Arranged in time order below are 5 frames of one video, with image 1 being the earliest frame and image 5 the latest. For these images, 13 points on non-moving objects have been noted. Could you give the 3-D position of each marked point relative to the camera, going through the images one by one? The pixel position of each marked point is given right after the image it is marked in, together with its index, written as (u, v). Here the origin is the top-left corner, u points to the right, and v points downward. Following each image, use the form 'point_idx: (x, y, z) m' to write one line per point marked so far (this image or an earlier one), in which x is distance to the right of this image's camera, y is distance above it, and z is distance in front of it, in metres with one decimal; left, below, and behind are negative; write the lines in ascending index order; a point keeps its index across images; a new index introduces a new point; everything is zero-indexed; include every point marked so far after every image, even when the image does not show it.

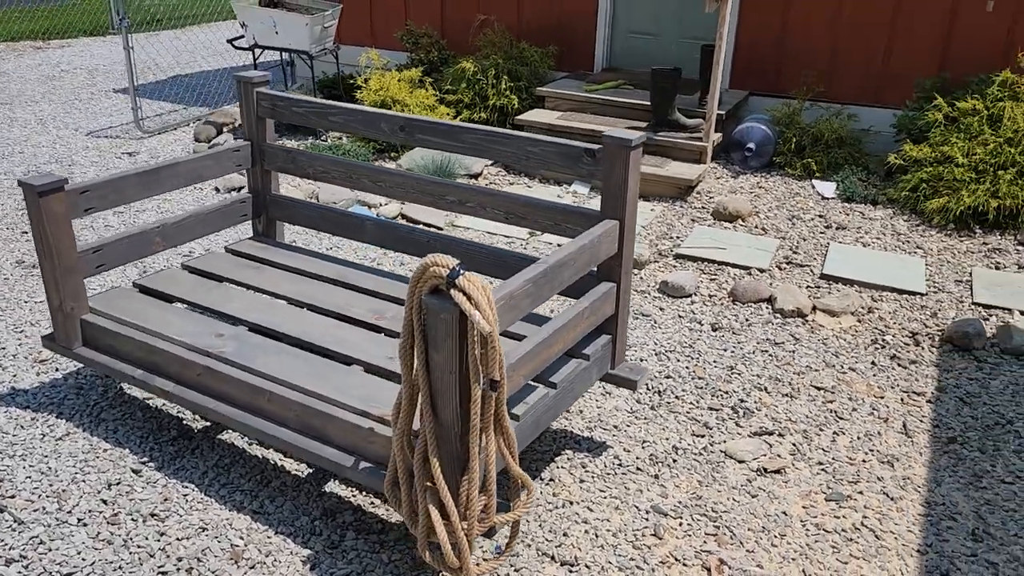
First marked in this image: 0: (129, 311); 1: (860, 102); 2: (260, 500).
0: (-1.2, -0.1, +2.7) m
1: (+2.4, +1.2, +5.7) m
2: (-0.7, -0.6, +2.5) m
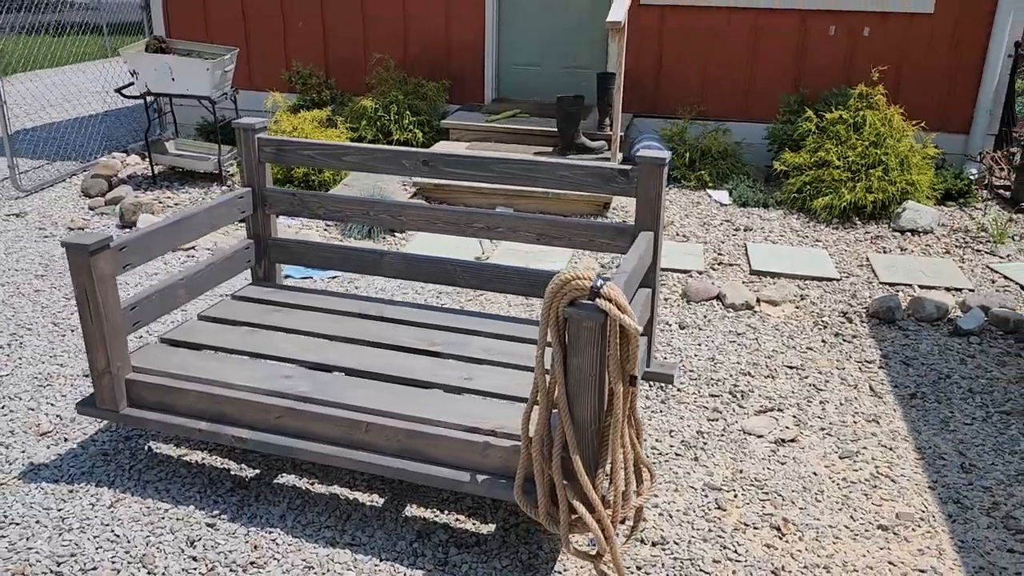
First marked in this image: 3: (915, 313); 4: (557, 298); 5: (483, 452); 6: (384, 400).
0: (-1.0, -0.2, +2.7) m
1: (+1.7, +1.3, +6.4) m
2: (-0.5, -0.7, +2.5) m
3: (+1.9, -0.1, +4.0) m
4: (+0.1, 0.0, +2.0) m
5: (-0.1, -0.4, +2.3) m
6: (-0.4, -0.3, +2.5) m
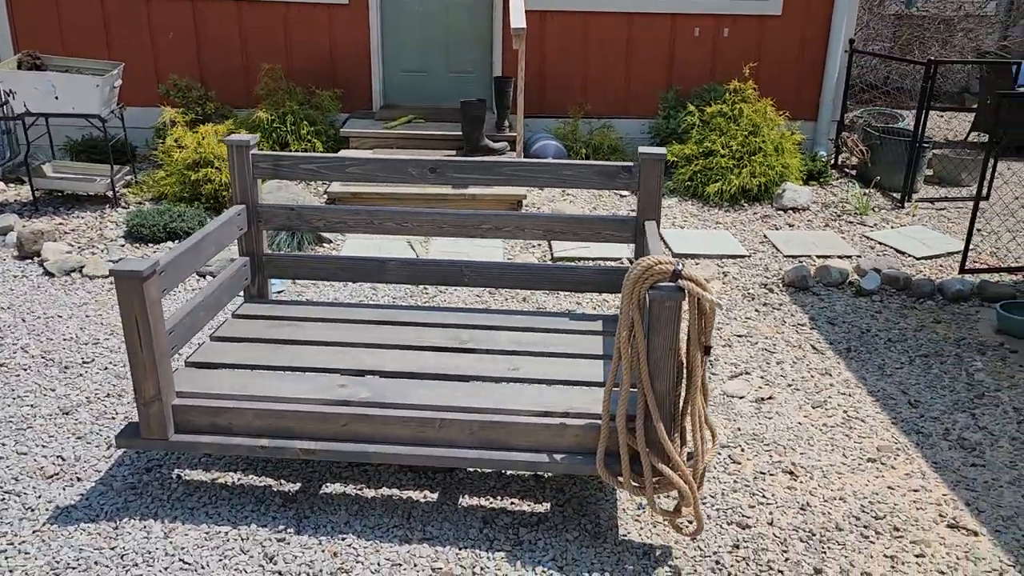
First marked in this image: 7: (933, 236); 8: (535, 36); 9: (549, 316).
0: (-0.9, -0.3, +2.6) m
1: (+0.9, +1.4, +6.9) m
2: (-0.3, -0.7, +2.6) m
3: (+1.7, 0.0, +4.6) m
4: (+0.3, 0.0, +2.3) m
5: (+0.1, -0.4, +2.5) m
6: (-0.2, -0.3, +2.6) m
7: (+2.6, +0.3, +5.3) m
8: (+0.2, +2.0, +6.7) m
9: (+0.1, -0.1, +3.2) m
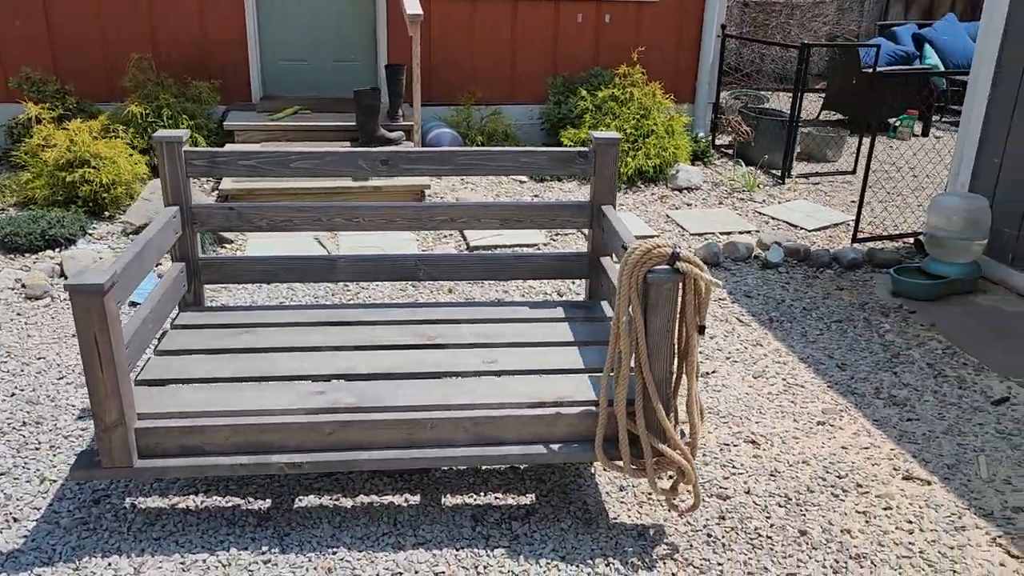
0: (-0.9, -0.3, +2.4) m
1: (0.0, +1.5, +6.9) m
2: (-0.3, -0.7, +2.5) m
3: (+1.2, +0.2, +4.8) m
4: (+0.3, +0.1, +2.3) m
5: (+0.1, -0.4, +2.4) m
6: (-0.2, -0.3, +2.5) m
7: (+2.0, +0.5, +5.6) m
8: (-0.7, +2.0, +6.5) m
9: (0.0, -0.1, +3.1) m
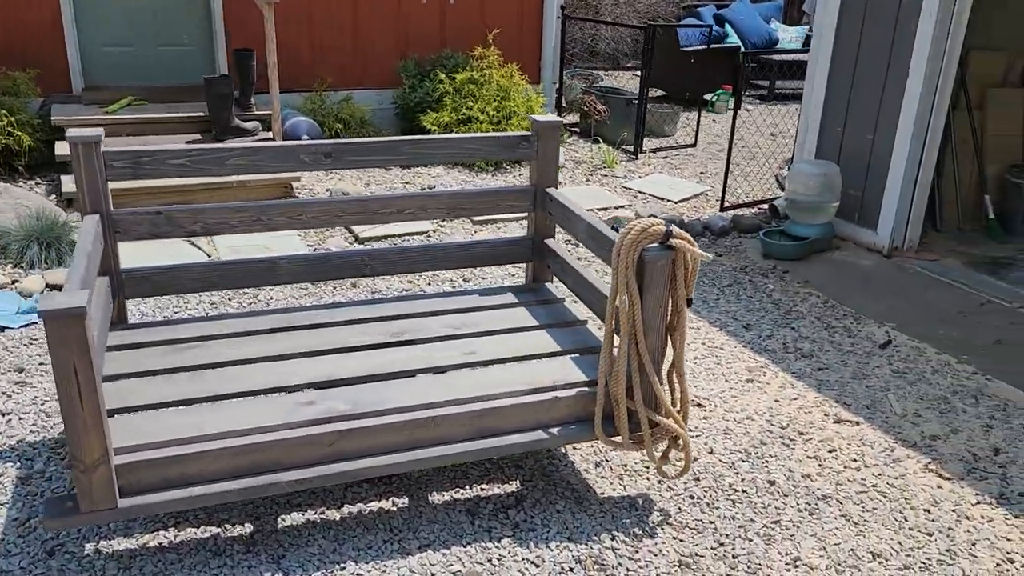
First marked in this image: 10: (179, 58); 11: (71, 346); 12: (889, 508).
0: (-0.9, -0.4, +2.2) m
1: (-1.2, +1.6, +6.7) m
2: (-0.3, -0.7, +2.5) m
3: (+0.6, +0.3, +5.0) m
4: (+0.3, +0.1, +2.3) m
5: (+0.1, -0.3, +2.5) m
6: (-0.2, -0.3, +2.4) m
7: (+1.1, +0.8, +6.0) m
8: (-1.8, +2.1, +6.2) m
9: (-0.2, 0.0, +3.1) m
10: (-2.4, +1.7, +6.2) m
11: (-1.0, -0.1, +1.9) m
12: (+1.2, -0.7, +2.7) m
